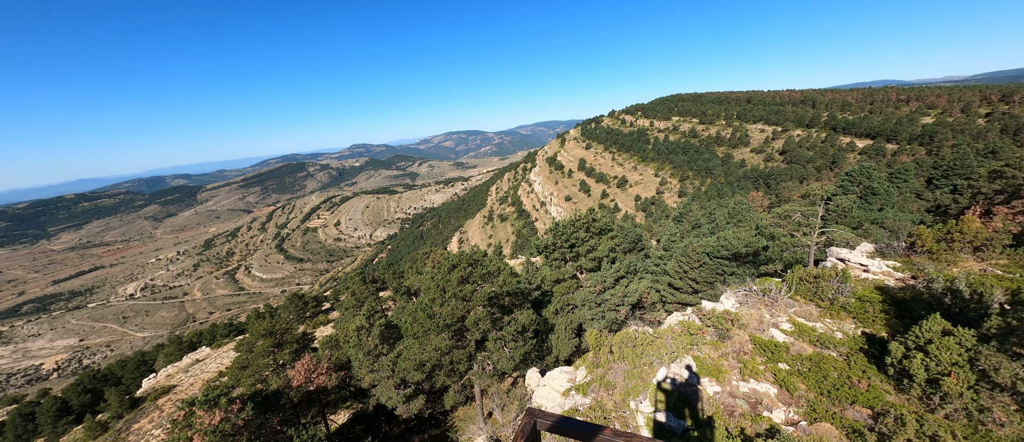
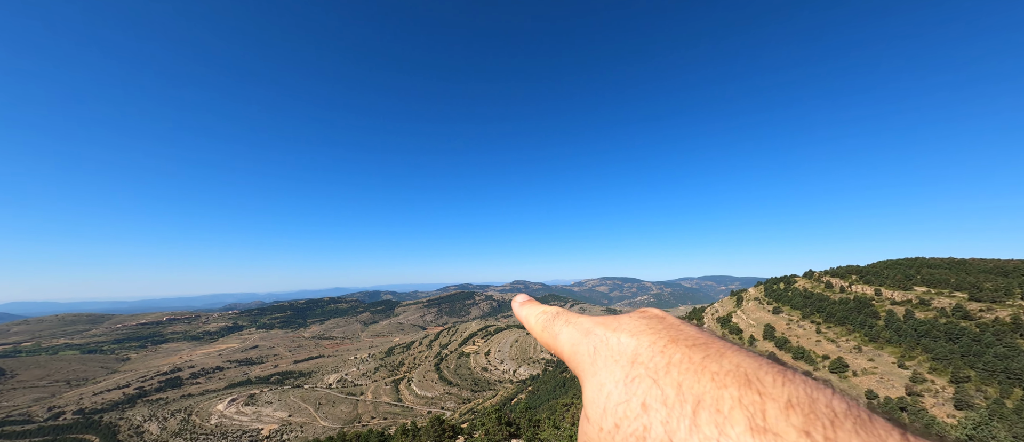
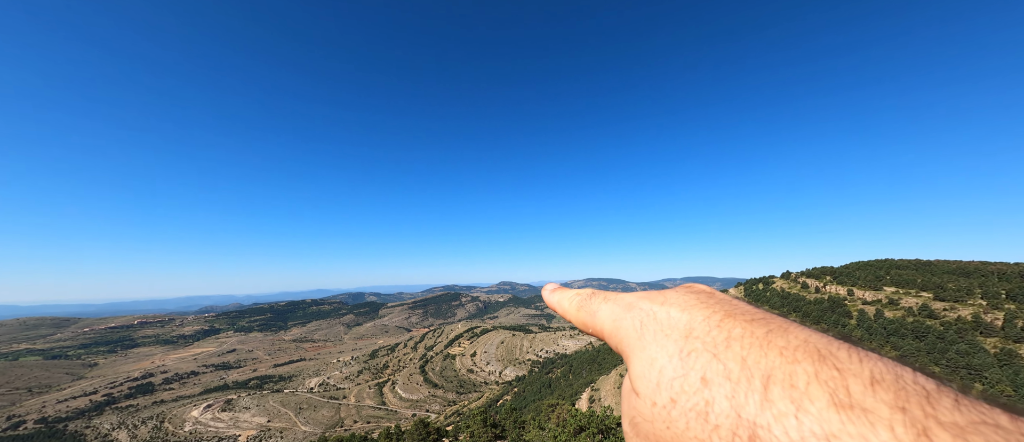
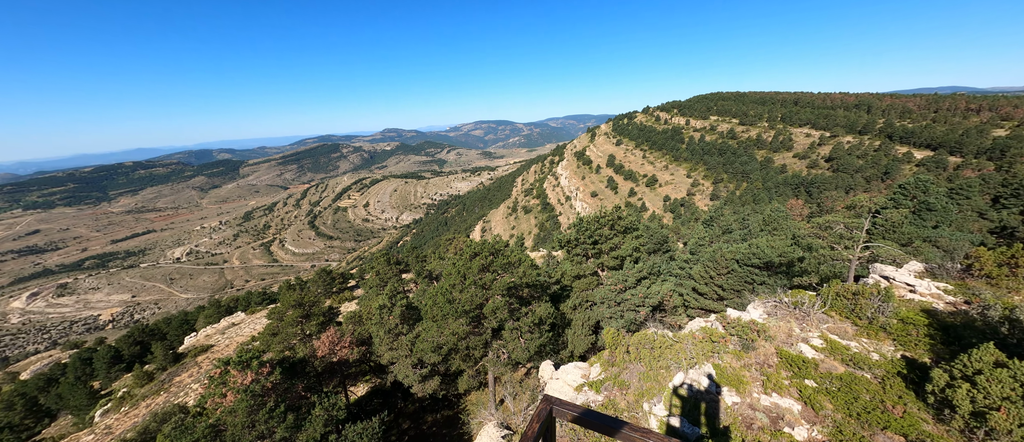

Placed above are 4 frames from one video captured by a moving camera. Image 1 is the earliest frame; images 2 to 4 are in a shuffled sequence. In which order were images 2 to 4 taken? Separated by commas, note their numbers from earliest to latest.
4, 3, 2
